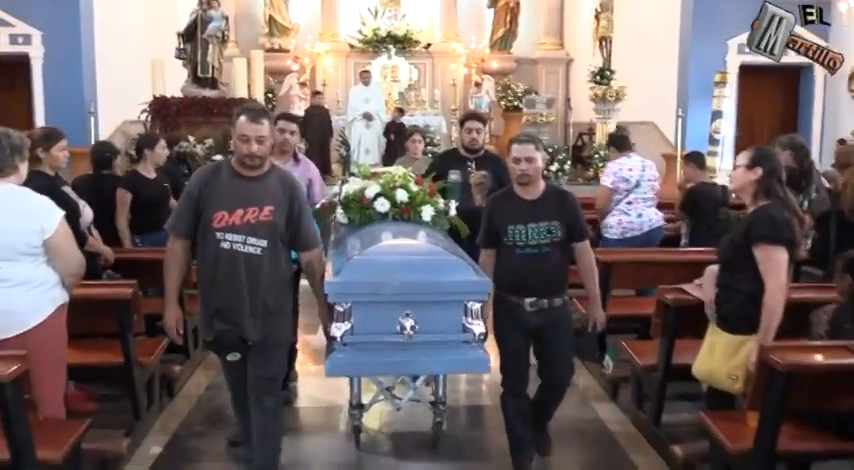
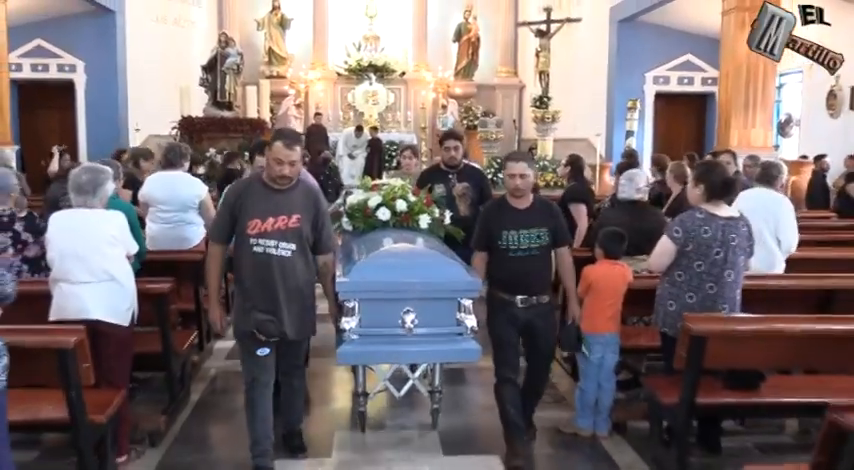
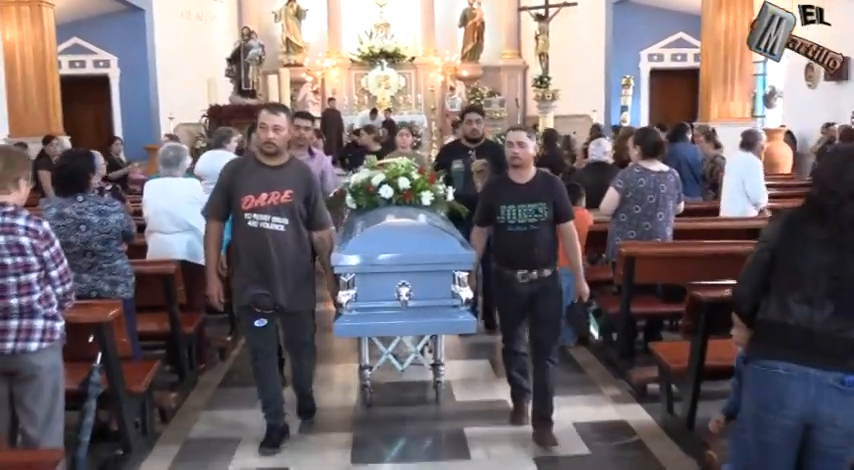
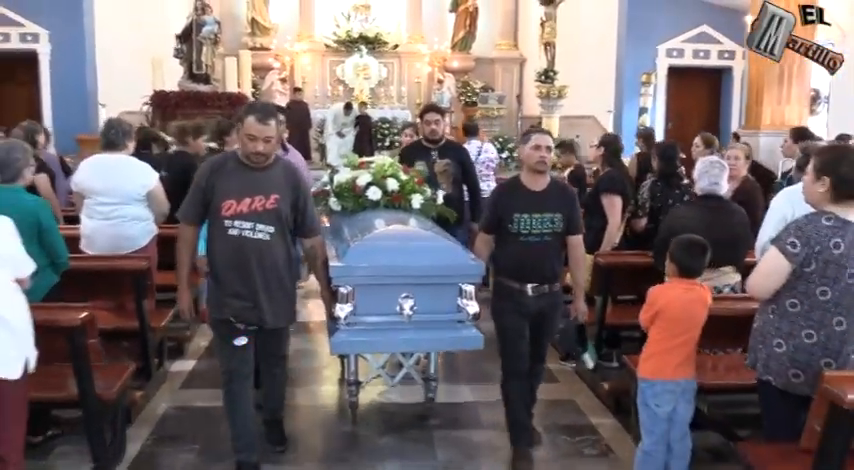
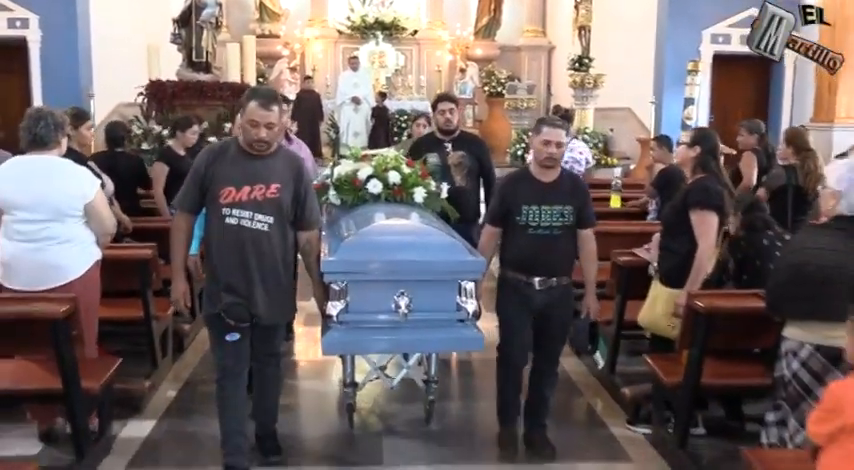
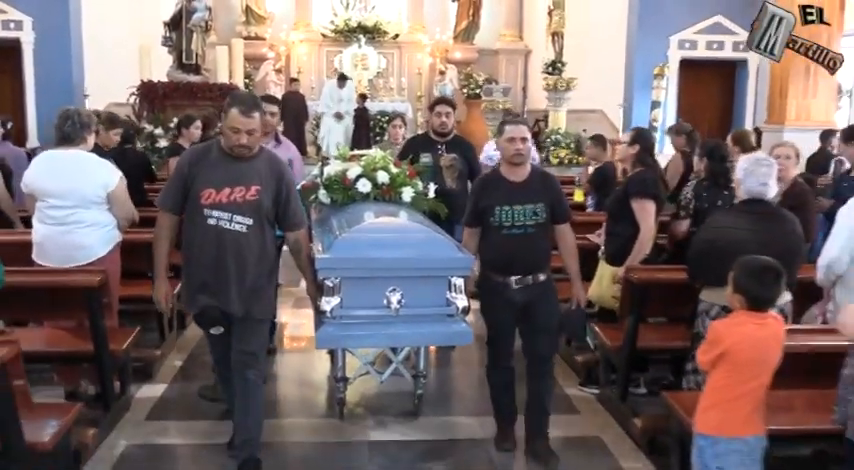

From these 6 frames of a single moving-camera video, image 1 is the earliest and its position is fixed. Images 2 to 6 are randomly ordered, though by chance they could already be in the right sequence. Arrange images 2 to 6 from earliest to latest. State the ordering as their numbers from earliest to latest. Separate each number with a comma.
5, 6, 4, 2, 3
